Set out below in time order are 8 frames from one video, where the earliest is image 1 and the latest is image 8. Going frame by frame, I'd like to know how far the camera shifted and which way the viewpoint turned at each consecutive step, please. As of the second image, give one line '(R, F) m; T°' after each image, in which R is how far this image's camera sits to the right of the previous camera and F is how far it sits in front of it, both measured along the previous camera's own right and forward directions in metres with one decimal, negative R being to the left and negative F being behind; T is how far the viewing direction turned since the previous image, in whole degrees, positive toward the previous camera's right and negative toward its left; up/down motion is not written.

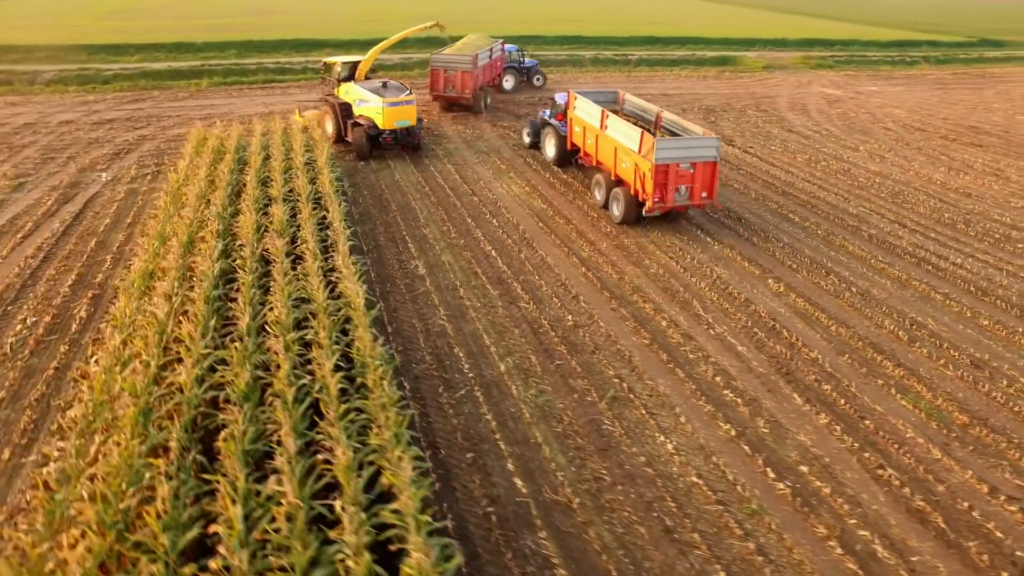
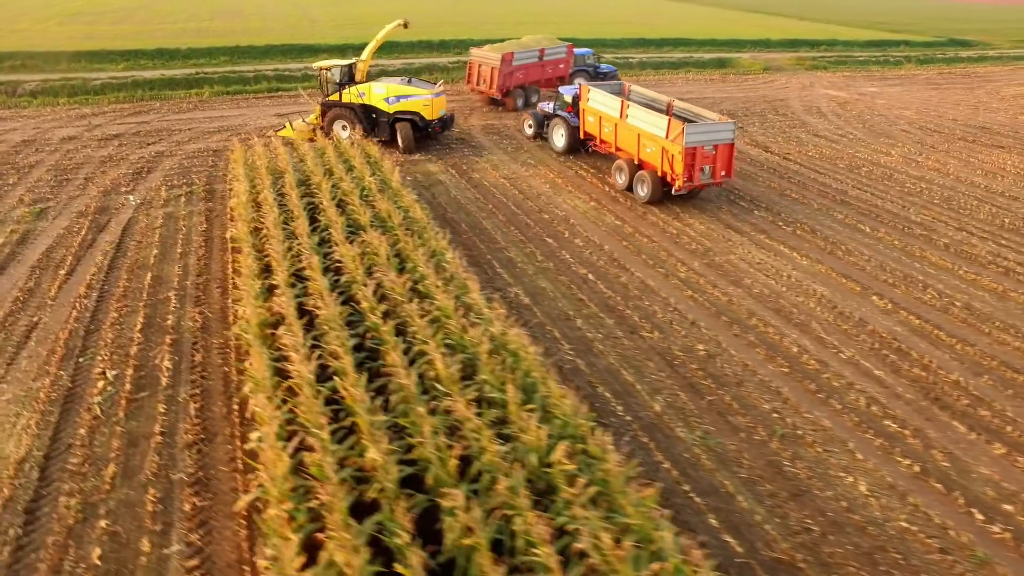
(-1.9, +0.6) m; +4°
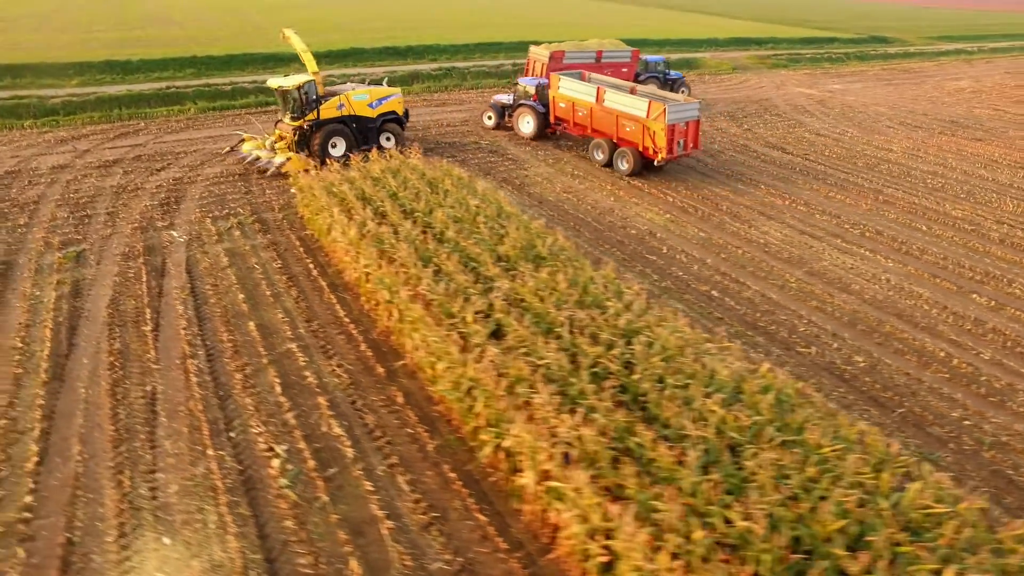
(-2.7, +0.7) m; +8°
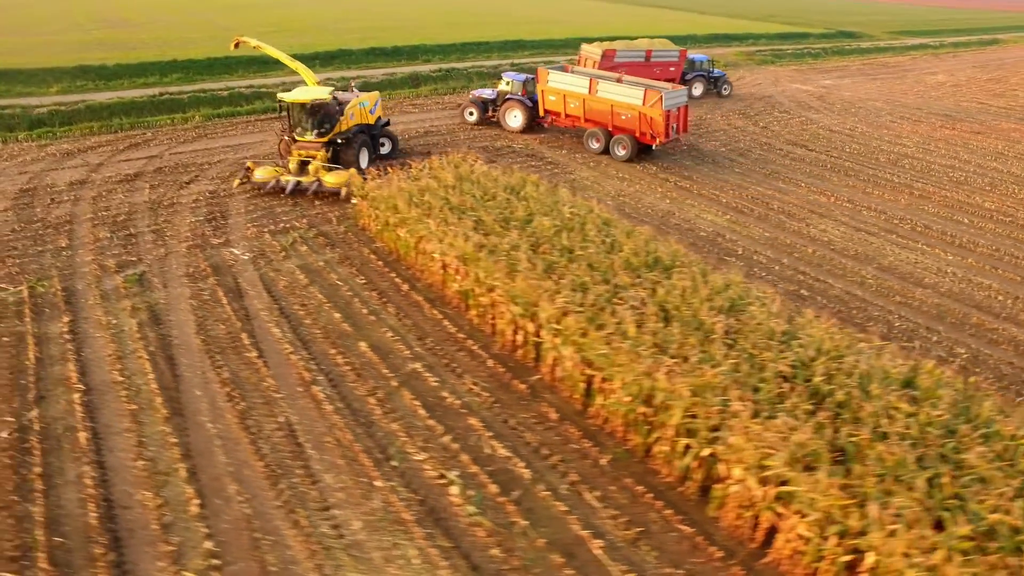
(-1.8, +0.2) m; +4°
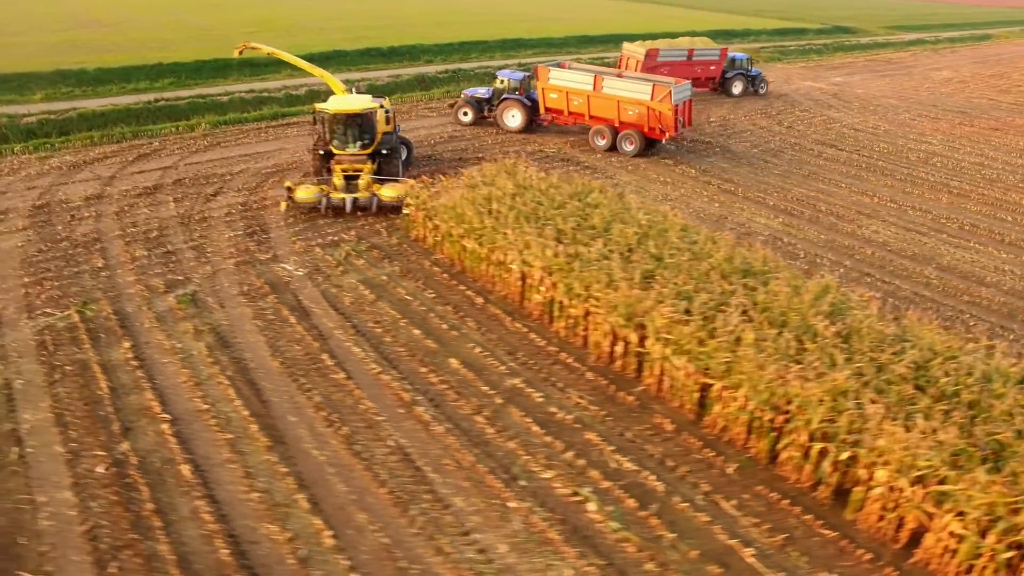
(-1.3, 0.0) m; +3°
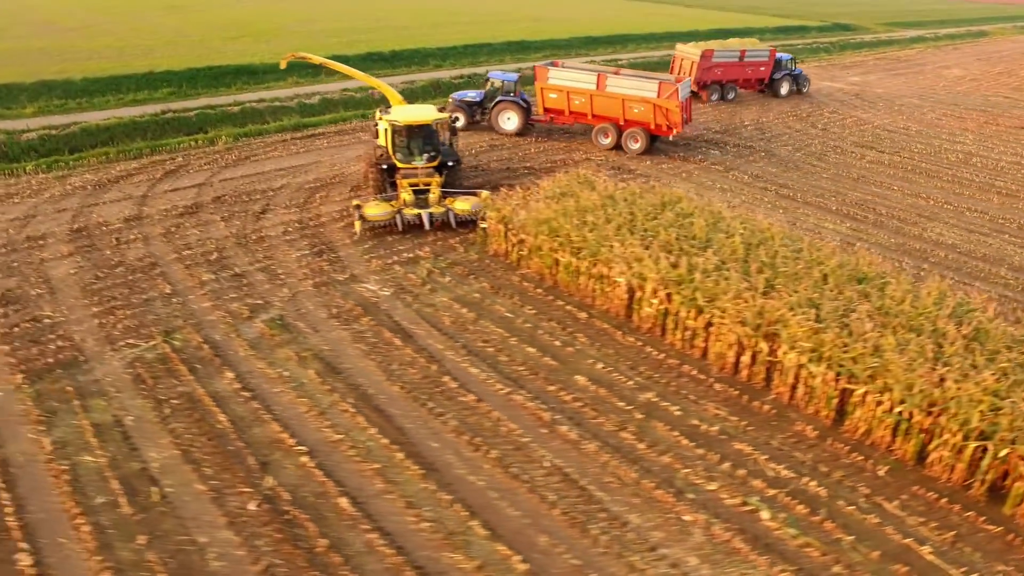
(-1.7, -0.1) m; +3°
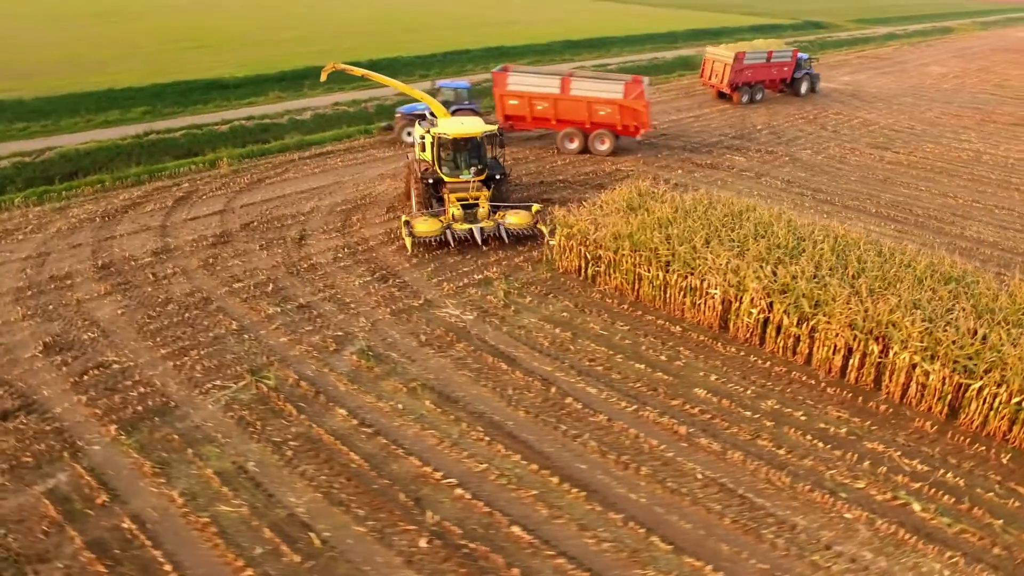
(-2.0, -0.2) m; +5°
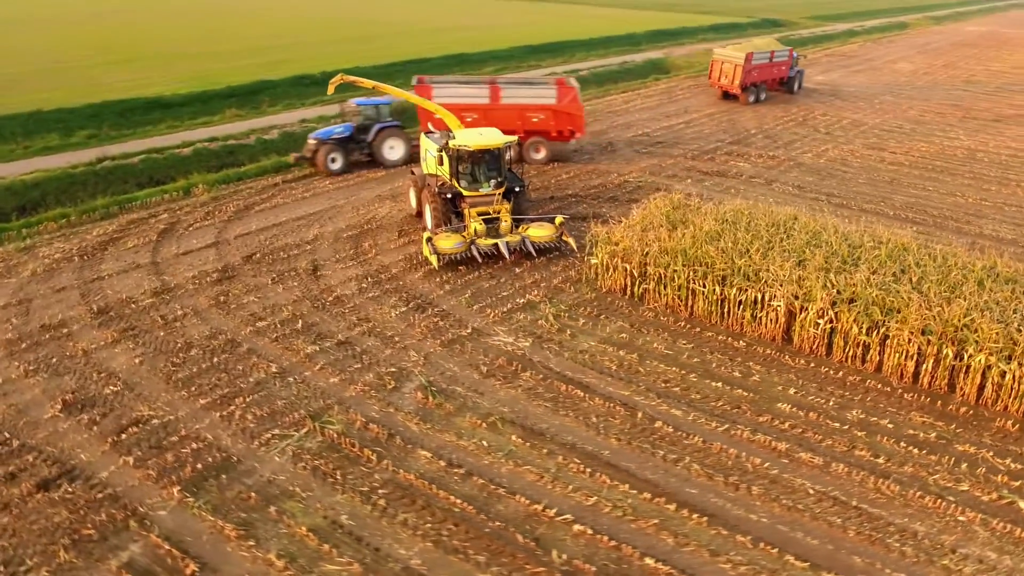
(-1.8, +0.1) m; +6°
